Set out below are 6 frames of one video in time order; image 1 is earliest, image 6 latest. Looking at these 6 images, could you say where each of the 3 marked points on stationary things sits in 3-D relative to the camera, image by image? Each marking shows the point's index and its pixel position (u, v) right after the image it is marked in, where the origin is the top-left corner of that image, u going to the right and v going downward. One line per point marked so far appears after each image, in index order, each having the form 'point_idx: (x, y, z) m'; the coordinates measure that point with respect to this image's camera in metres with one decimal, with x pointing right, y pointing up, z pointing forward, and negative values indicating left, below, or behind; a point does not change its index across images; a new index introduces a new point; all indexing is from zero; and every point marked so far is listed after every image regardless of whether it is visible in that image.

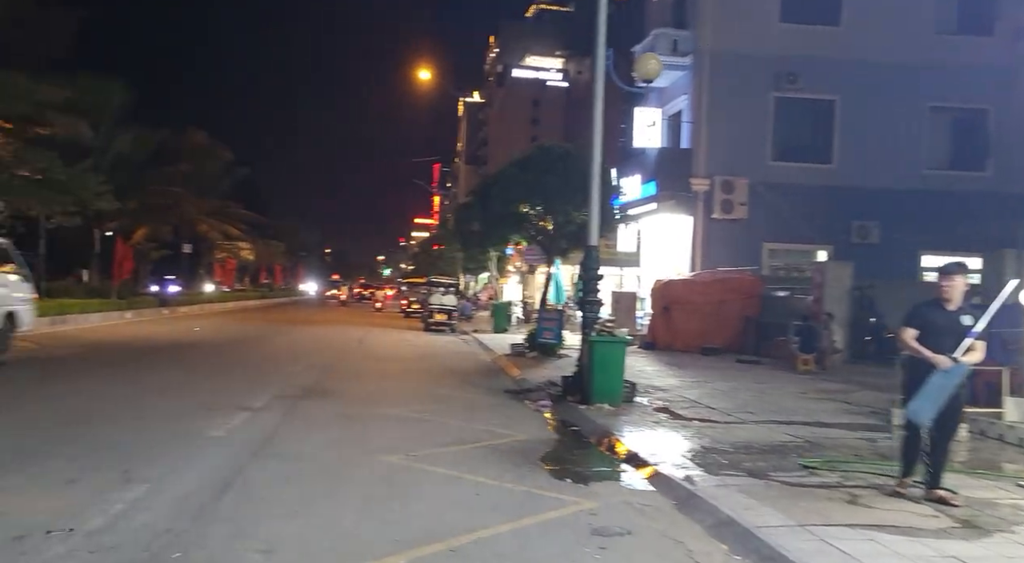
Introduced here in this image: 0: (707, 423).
0: (+2.9, -2.1, +10.4) m
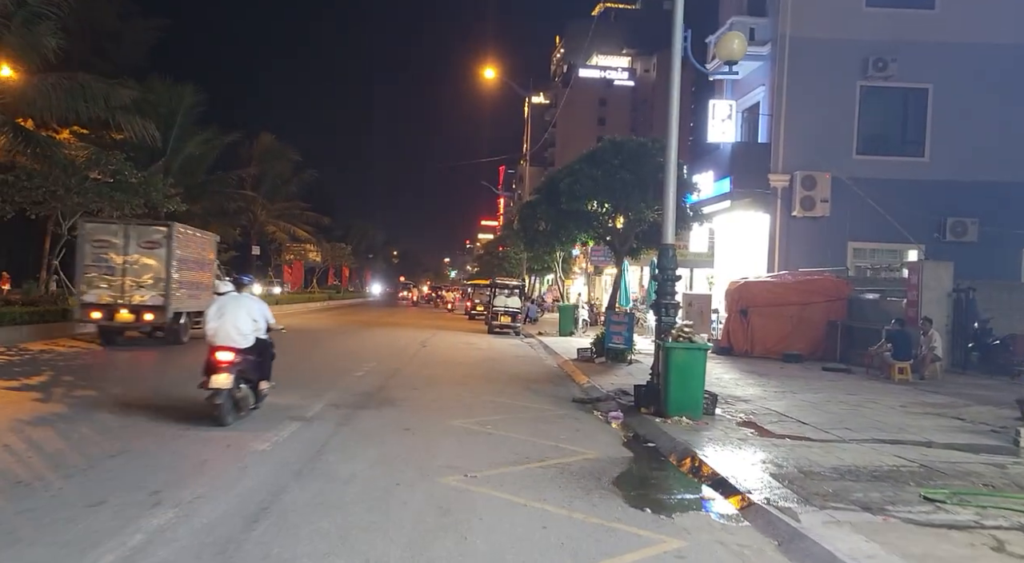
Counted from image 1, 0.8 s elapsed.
0: (+3.9, -2.1, +9.3) m
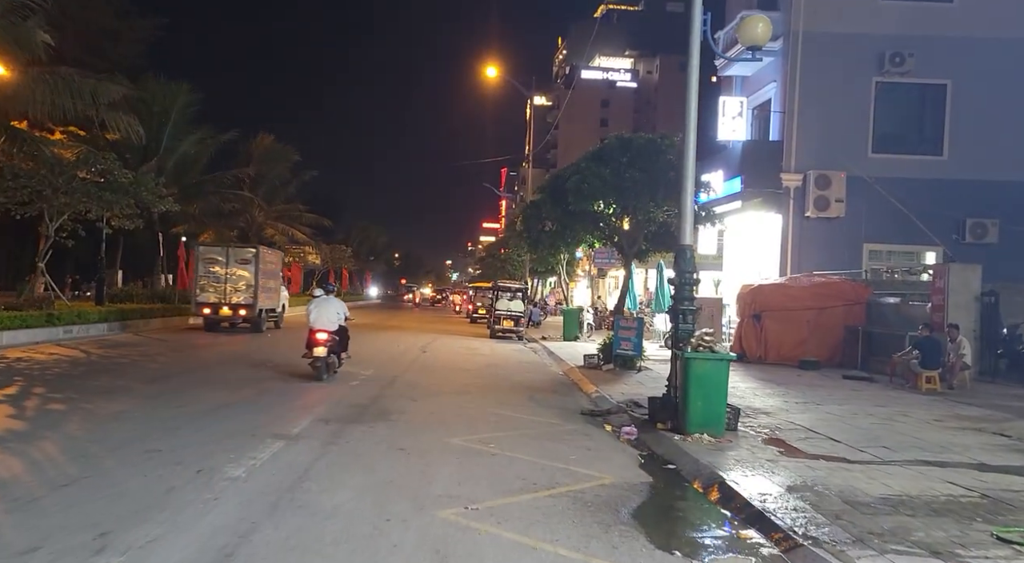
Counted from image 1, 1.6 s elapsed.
0: (+4.0, -2.2, +8.4) m
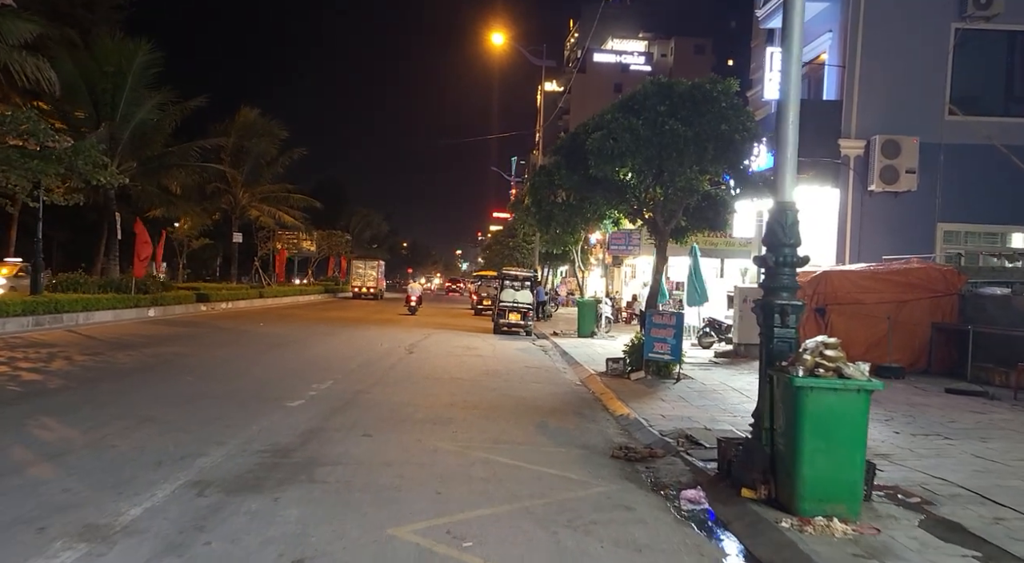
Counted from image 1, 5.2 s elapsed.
0: (+3.9, -2.0, +4.4) m
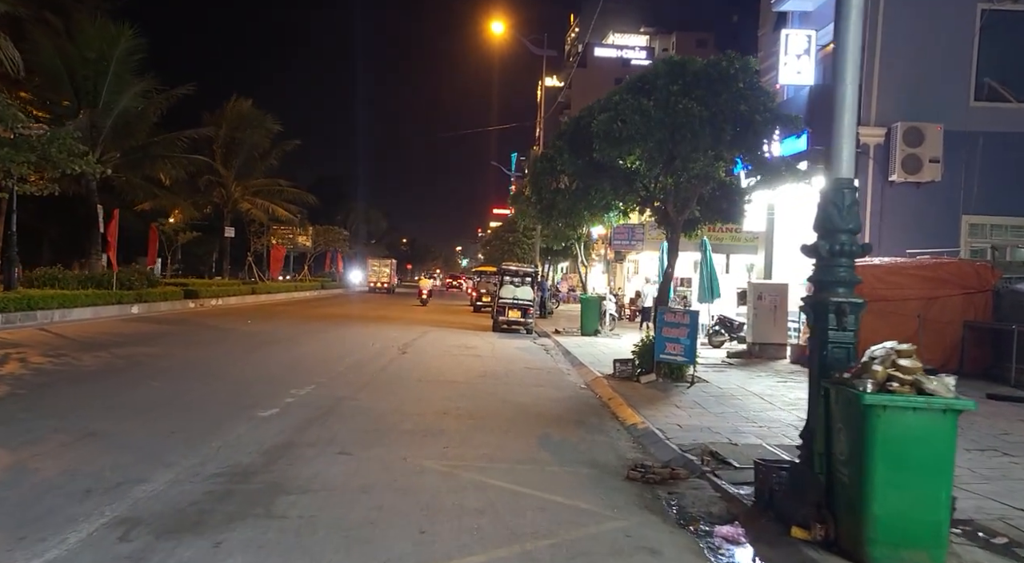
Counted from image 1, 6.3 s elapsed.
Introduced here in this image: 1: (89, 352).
0: (+3.9, -2.0, +3.3) m
1: (-8.4, -1.4, +13.7) m
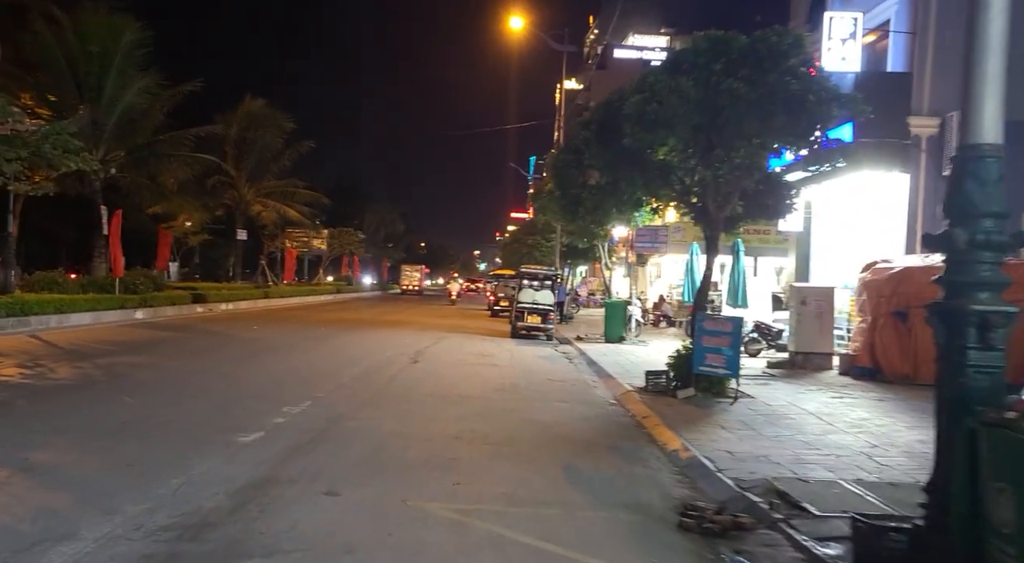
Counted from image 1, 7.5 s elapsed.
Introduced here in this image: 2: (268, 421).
0: (+4.0, -2.0, +1.8) m
1: (-8.0, -1.5, +12.5) m
2: (-3.2, -1.8, +9.0) m
